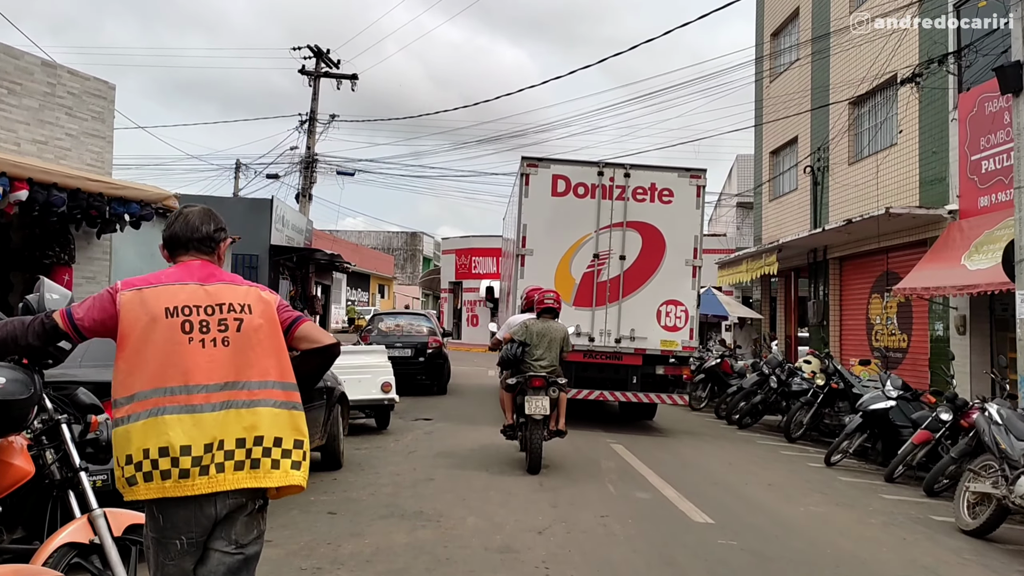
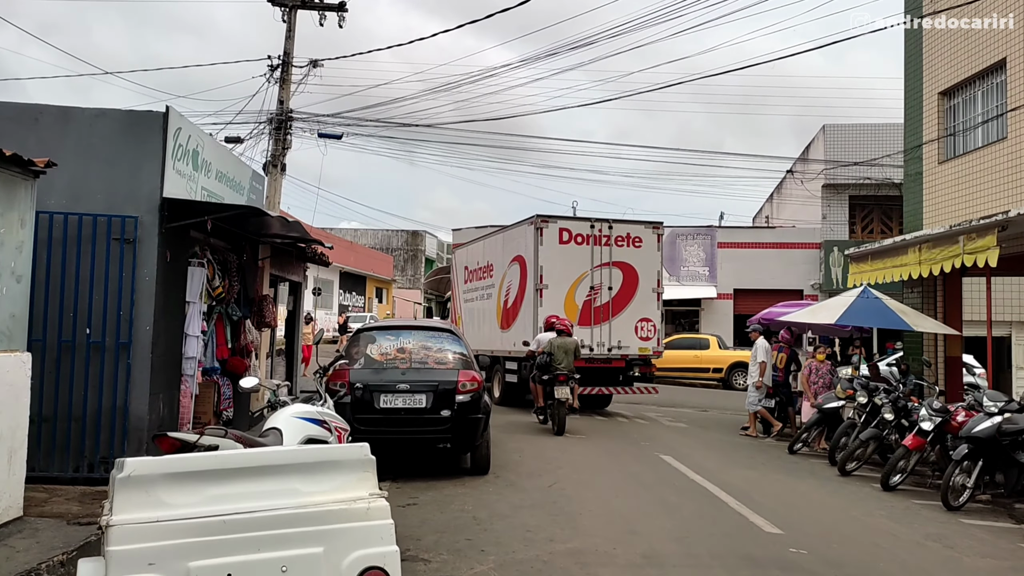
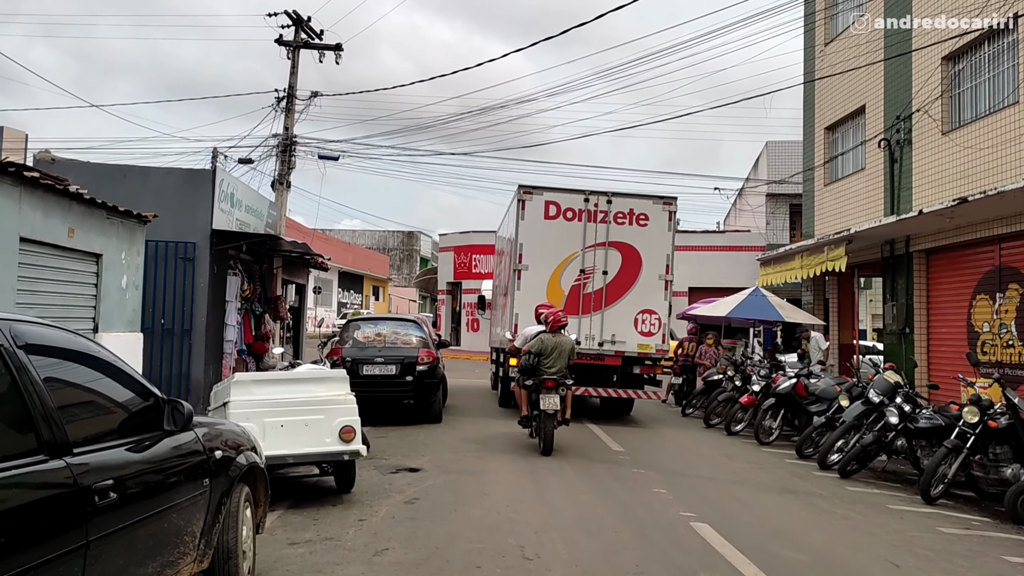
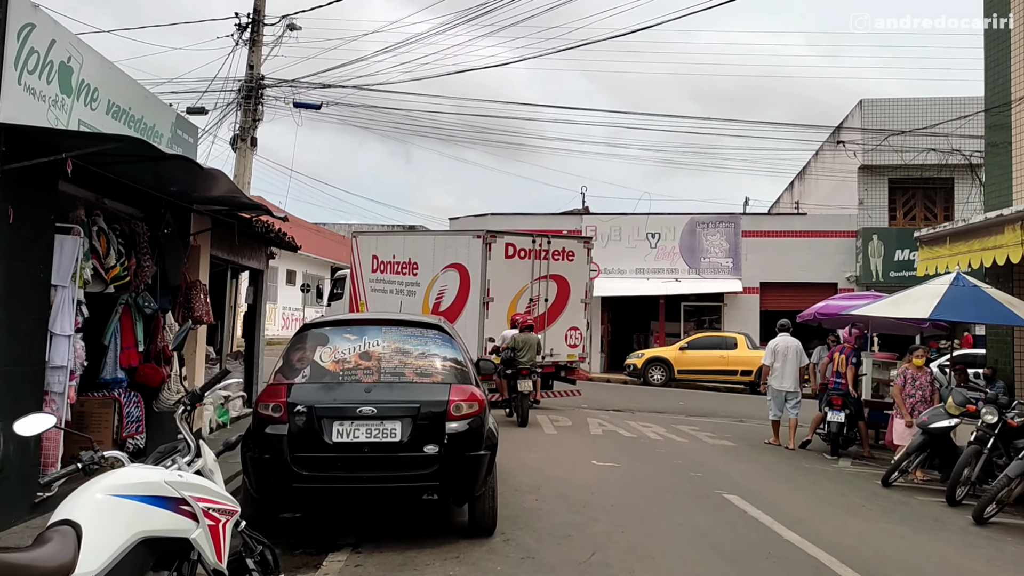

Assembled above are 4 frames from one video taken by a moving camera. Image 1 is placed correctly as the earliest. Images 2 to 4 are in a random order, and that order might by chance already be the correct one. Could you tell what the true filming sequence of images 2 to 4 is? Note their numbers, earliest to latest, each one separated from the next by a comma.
3, 2, 4
